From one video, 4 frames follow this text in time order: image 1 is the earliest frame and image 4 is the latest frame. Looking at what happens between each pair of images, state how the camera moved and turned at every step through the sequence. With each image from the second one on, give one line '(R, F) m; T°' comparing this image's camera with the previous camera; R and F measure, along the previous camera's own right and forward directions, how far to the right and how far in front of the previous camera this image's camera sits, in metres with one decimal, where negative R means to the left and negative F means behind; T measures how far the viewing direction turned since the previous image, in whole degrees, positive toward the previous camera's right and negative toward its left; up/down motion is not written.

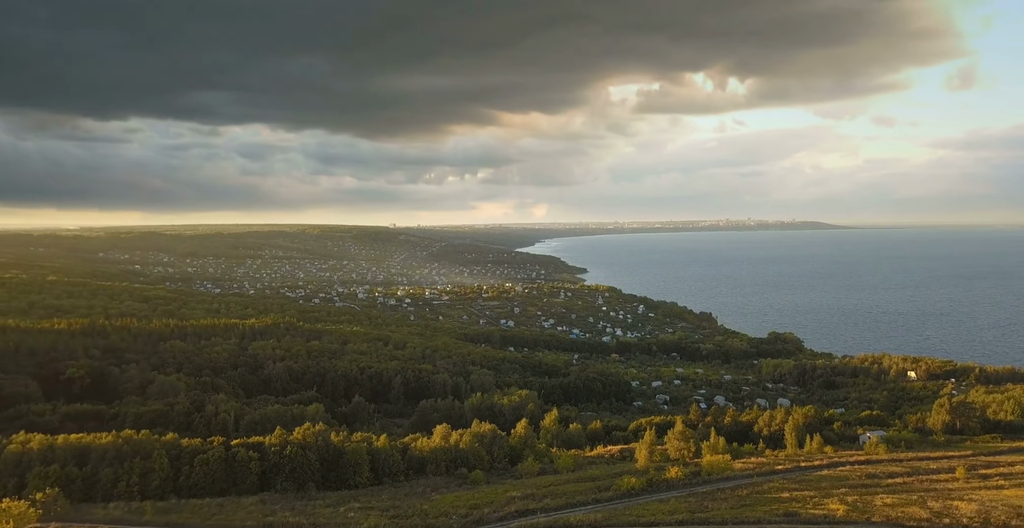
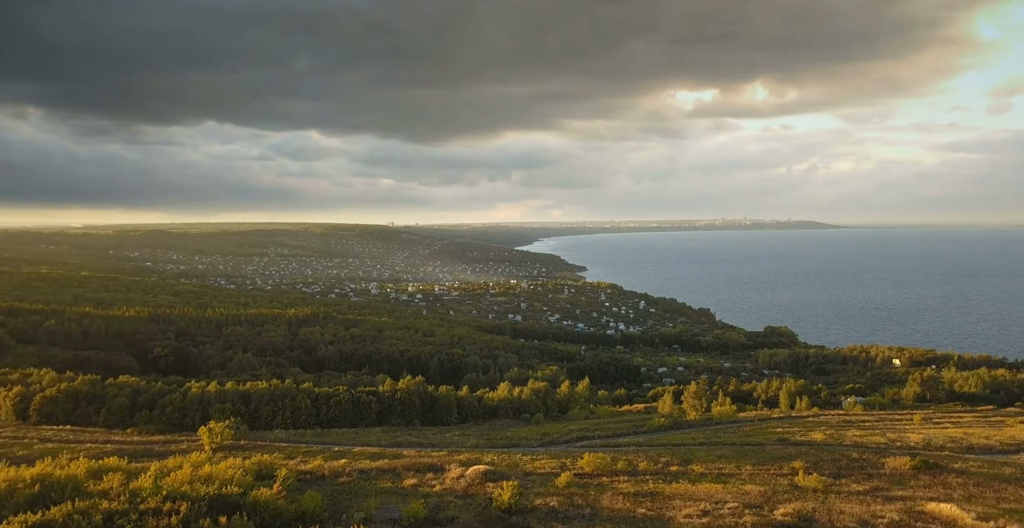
(-2.8, -8.4) m; 0°
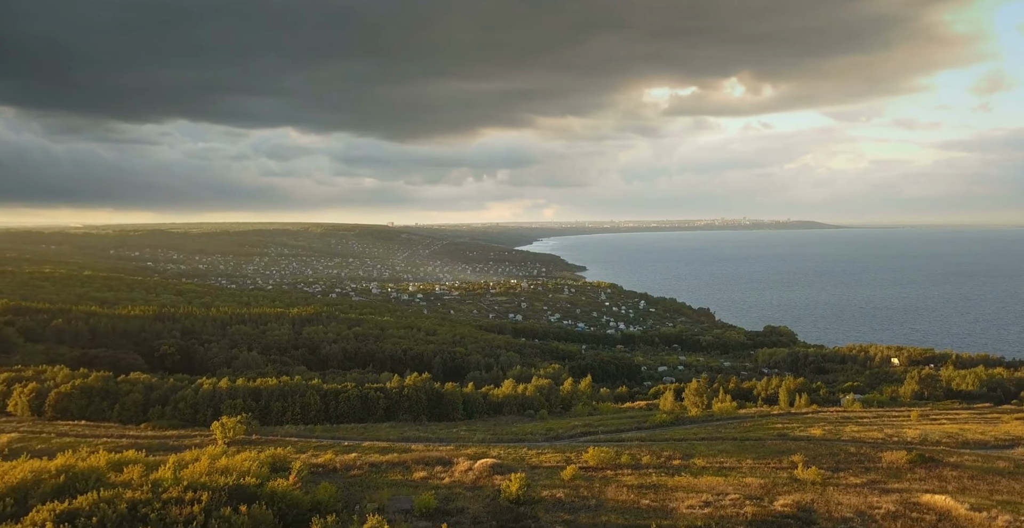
(-0.2, -0.7) m; 0°
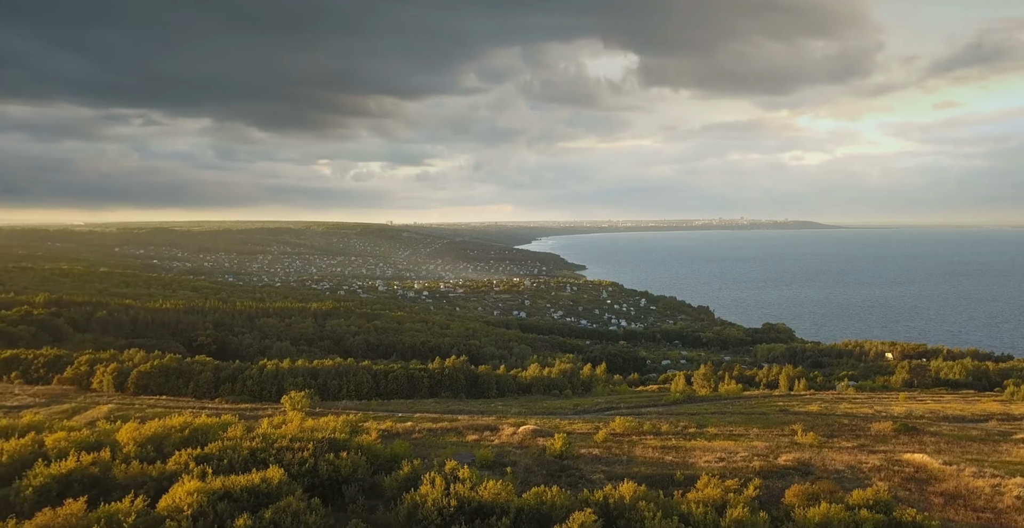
(-1.6, -4.3) m; 0°
